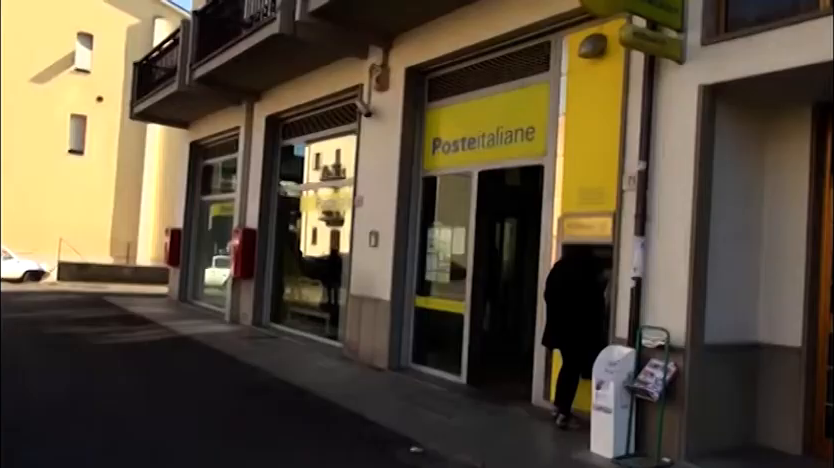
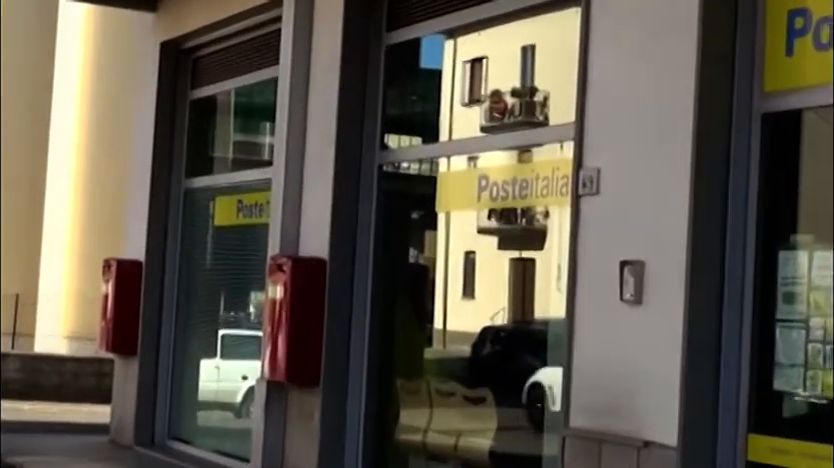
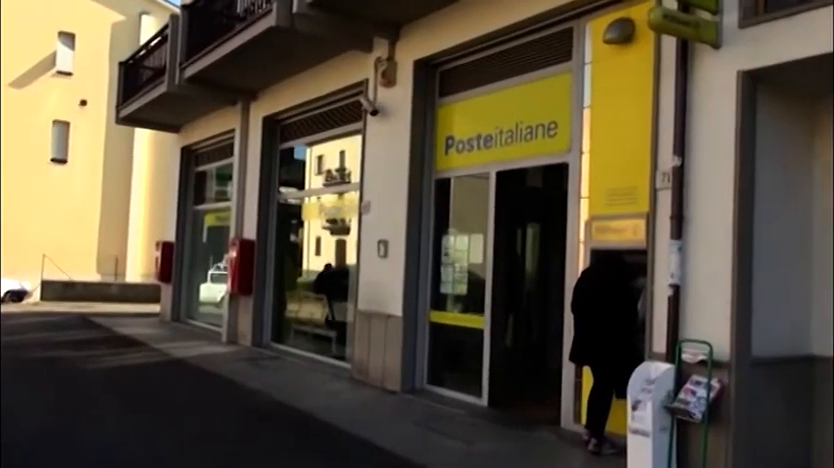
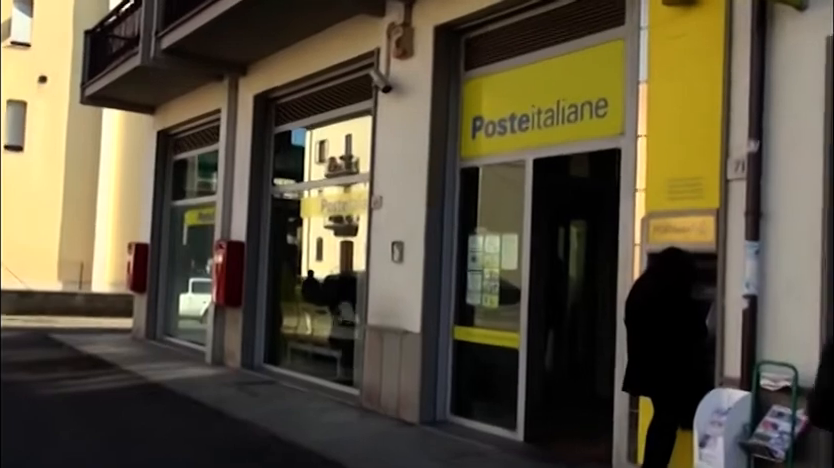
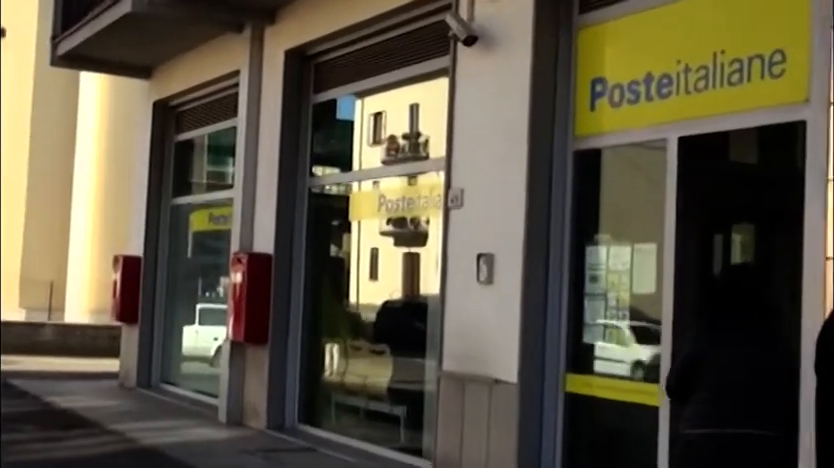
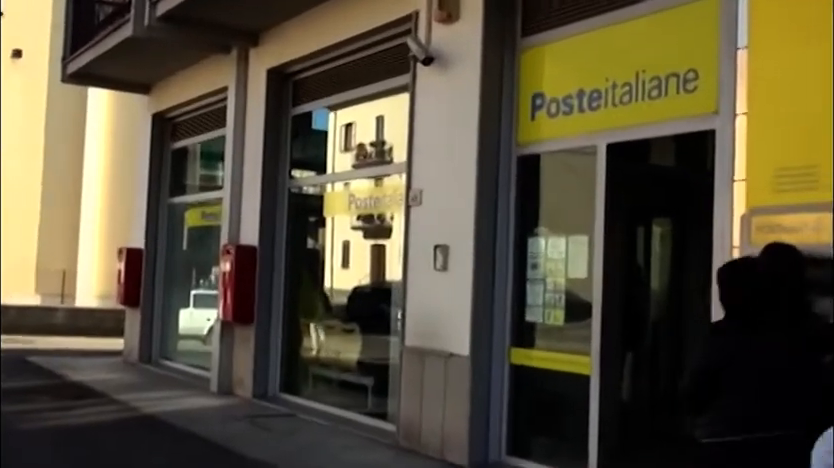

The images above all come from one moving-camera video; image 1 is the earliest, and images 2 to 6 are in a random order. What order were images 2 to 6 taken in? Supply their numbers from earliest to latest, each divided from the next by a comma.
3, 4, 6, 5, 2
